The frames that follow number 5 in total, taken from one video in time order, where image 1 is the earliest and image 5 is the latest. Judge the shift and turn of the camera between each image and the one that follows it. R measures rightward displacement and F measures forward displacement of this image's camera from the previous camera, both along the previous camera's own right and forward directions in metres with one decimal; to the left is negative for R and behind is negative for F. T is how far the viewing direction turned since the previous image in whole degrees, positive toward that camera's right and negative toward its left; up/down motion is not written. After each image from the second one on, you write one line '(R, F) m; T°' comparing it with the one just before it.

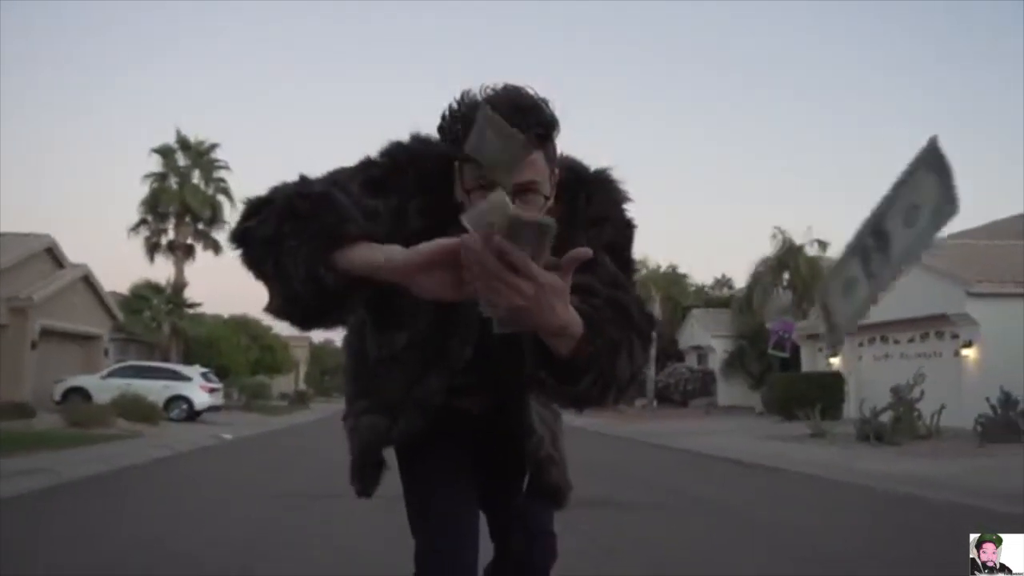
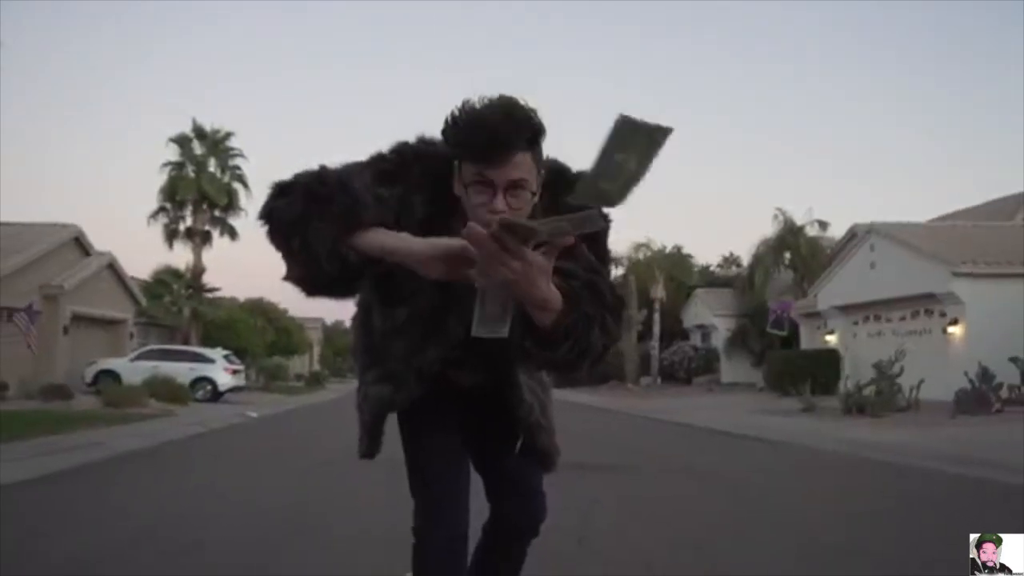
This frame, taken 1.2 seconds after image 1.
(+0.1, -1.1) m; 0°
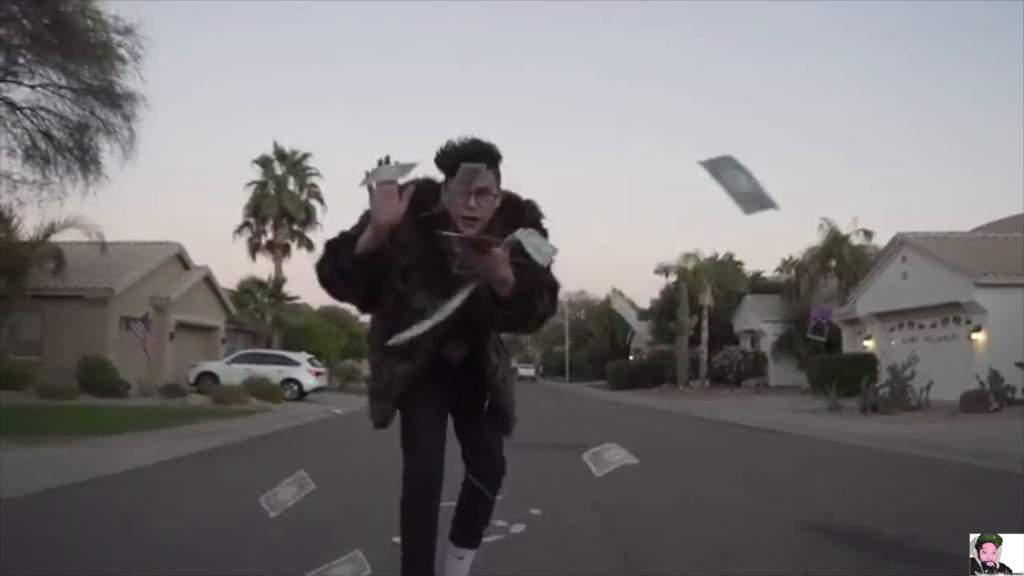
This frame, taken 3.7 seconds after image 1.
(+0.1, -2.4) m; -3°
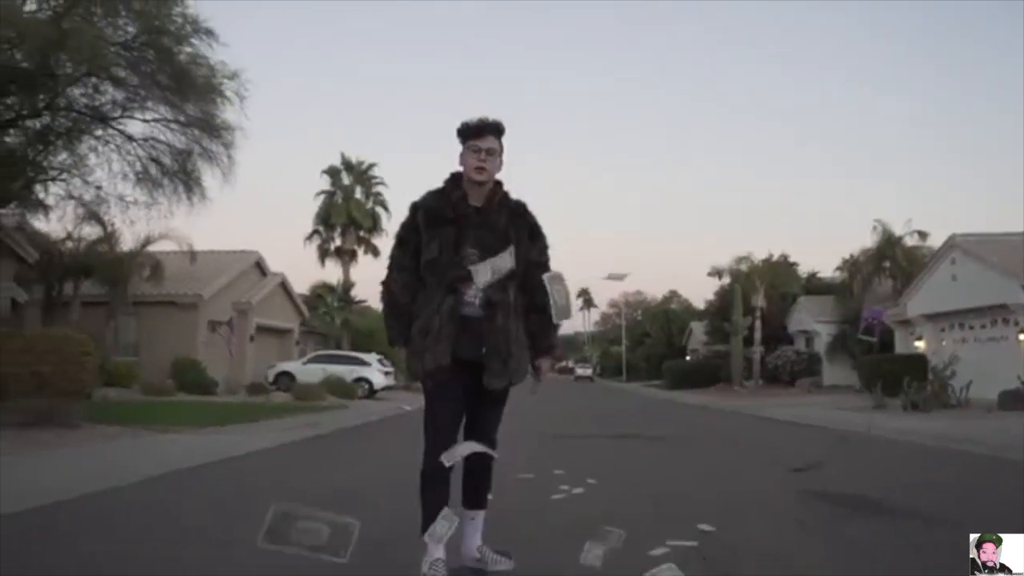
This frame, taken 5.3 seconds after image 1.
(0.0, -1.4) m; -3°
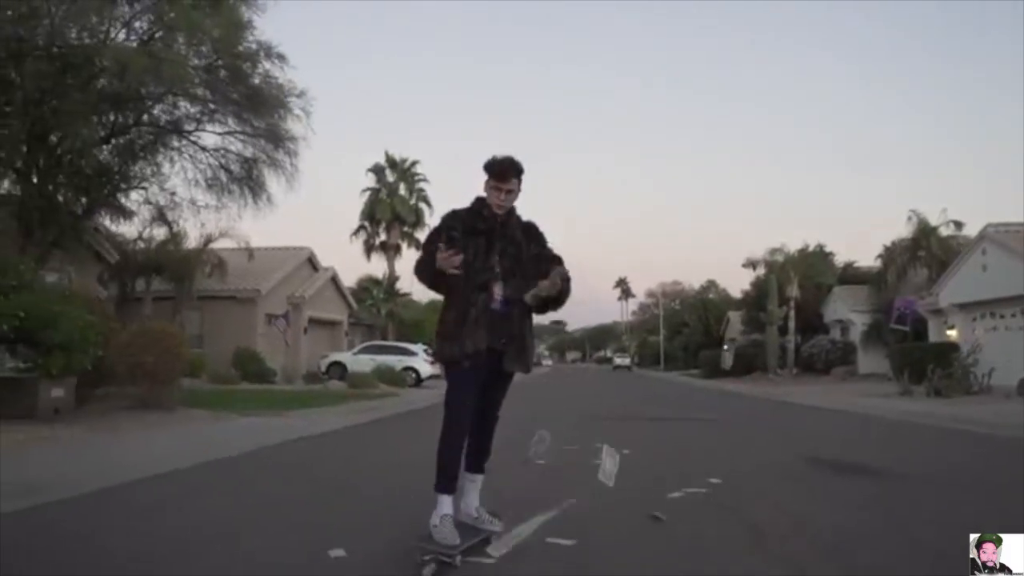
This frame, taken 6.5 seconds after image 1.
(0.0, -1.2) m; -2°
